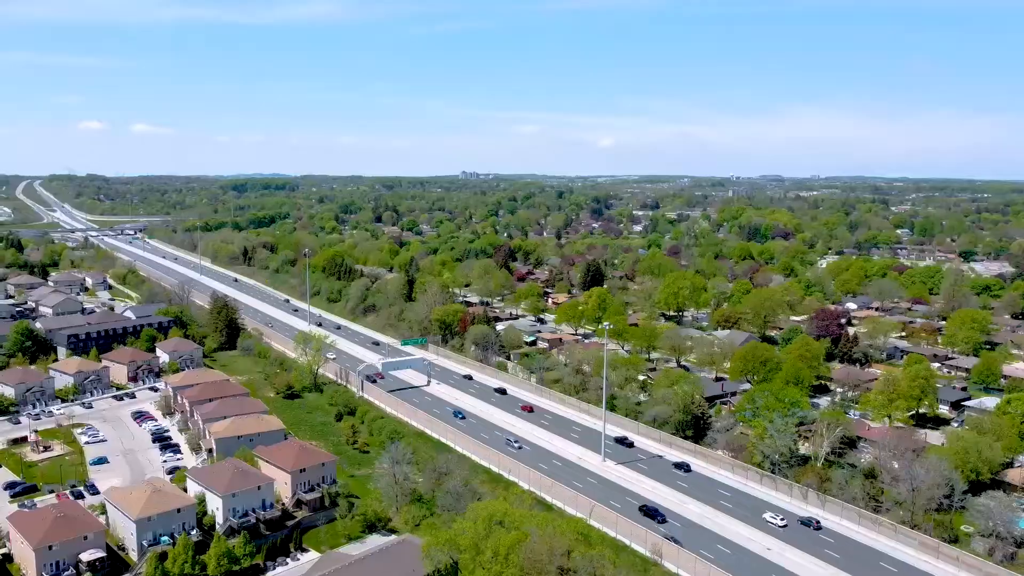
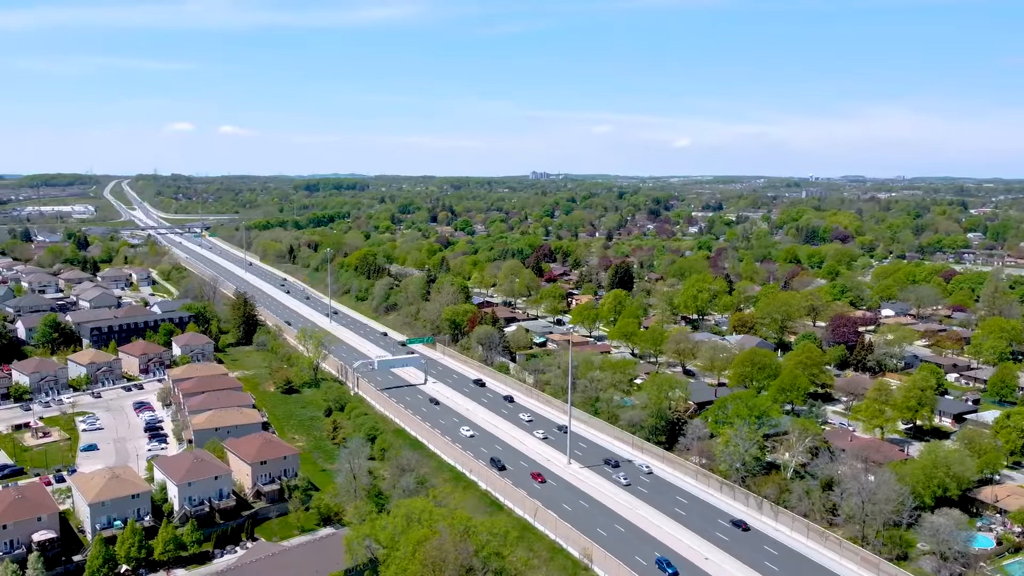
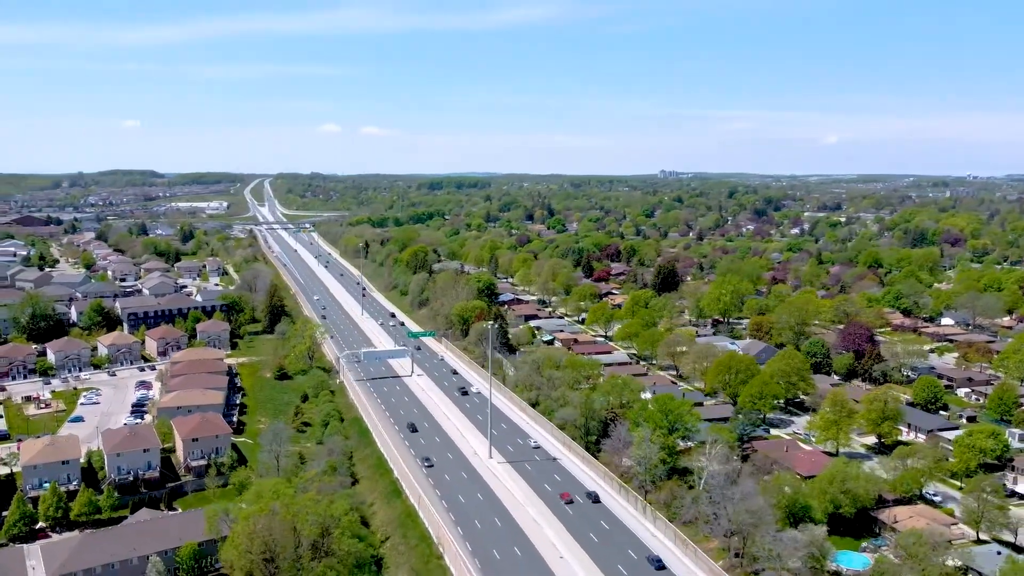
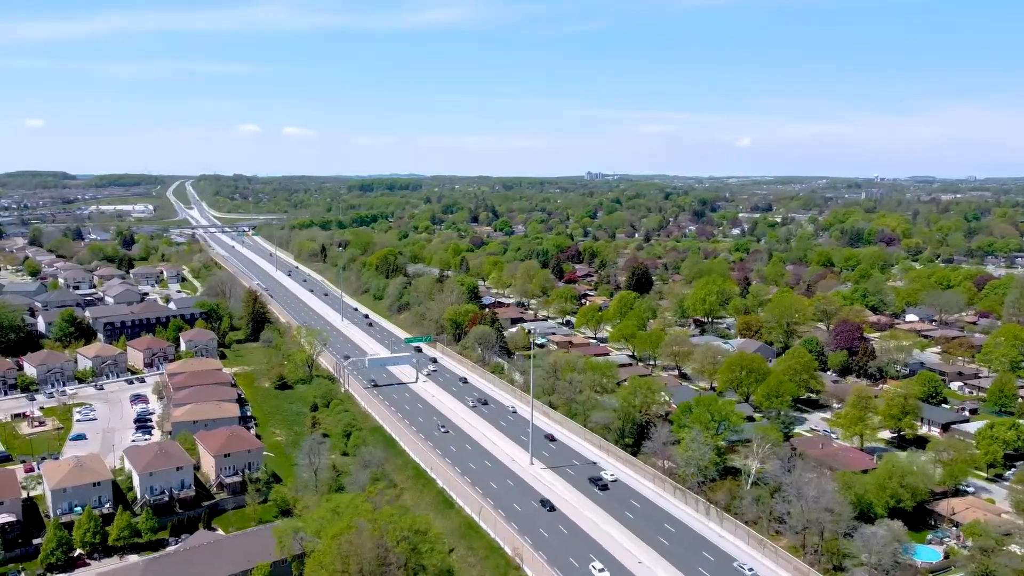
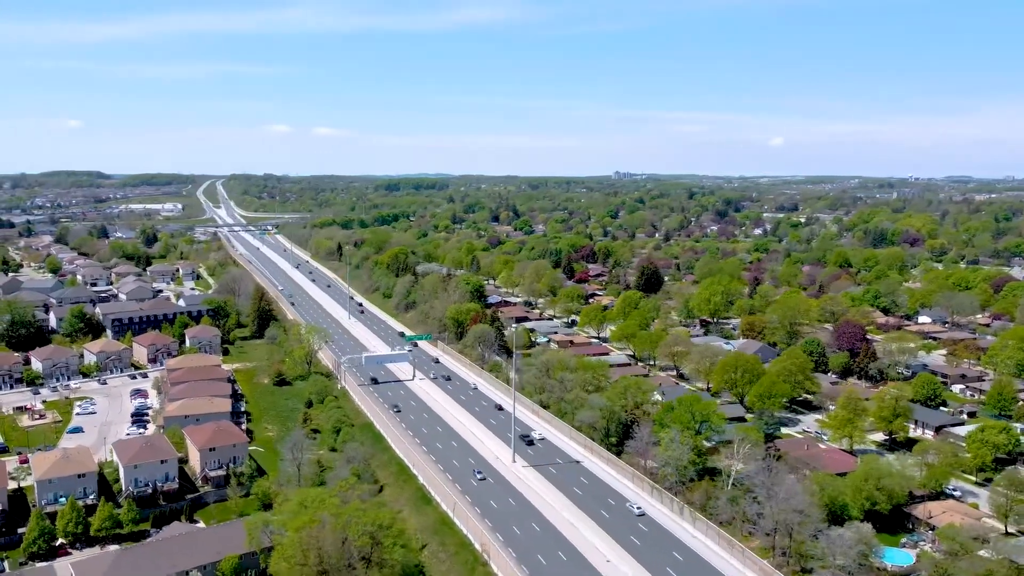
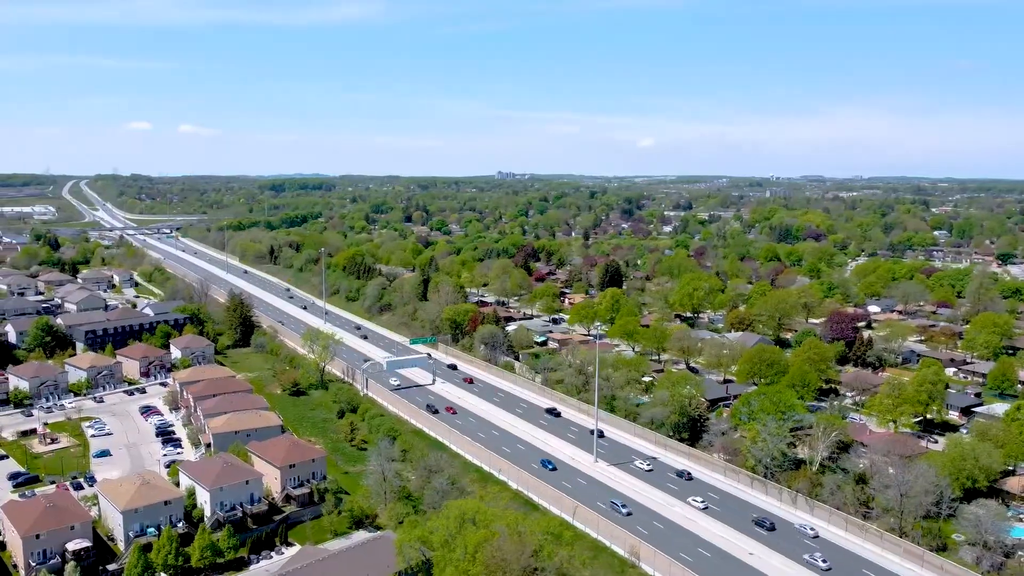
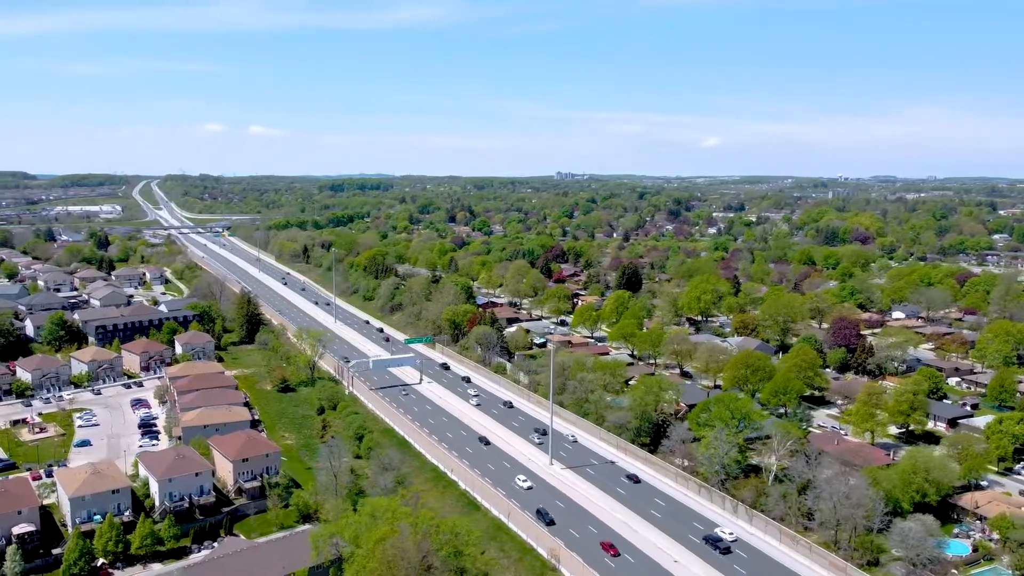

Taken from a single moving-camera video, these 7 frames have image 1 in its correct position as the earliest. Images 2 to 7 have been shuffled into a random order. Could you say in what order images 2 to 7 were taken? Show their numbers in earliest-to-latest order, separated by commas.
6, 2, 7, 4, 5, 3
